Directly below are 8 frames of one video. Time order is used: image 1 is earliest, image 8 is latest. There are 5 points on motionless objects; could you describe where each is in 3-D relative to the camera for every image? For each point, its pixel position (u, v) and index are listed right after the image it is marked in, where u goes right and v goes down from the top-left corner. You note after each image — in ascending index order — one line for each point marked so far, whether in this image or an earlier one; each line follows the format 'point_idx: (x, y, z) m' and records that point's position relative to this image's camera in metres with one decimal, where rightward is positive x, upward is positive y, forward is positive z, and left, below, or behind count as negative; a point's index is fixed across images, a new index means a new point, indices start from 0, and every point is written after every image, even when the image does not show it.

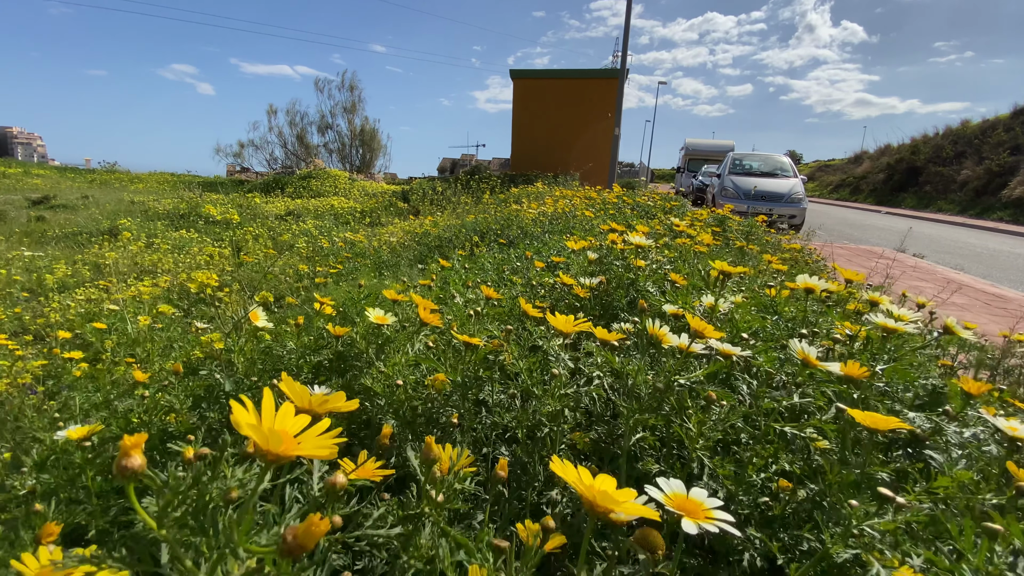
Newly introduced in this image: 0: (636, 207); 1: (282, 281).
0: (+1.7, +1.1, +6.6) m
1: (-2.1, +0.1, +4.4) m
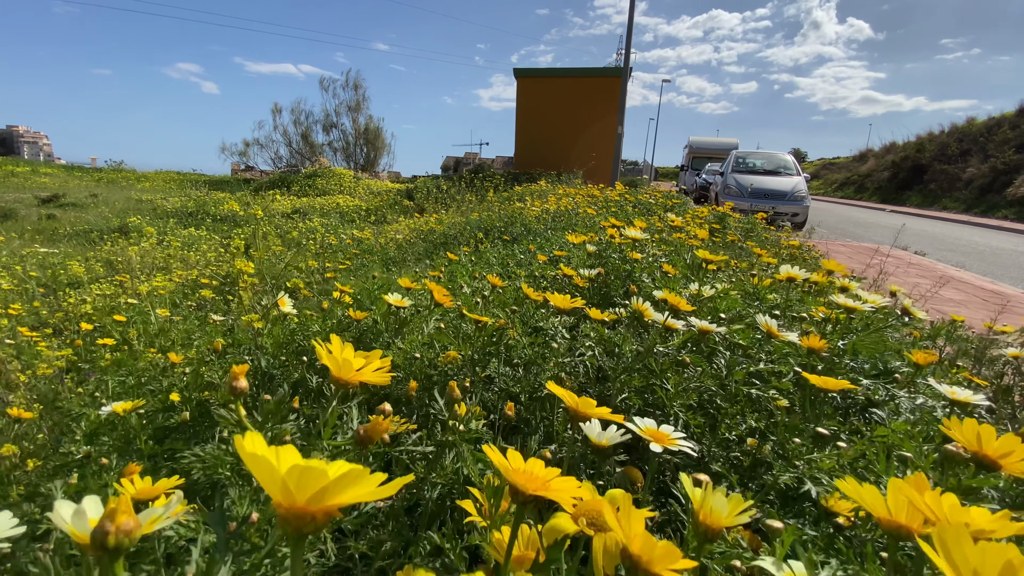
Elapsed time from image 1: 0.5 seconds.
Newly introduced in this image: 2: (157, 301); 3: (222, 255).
0: (+1.8, +1.1, +6.7) m
1: (-2.1, +0.1, +4.6) m
2: (-3.9, -0.1, +5.4) m
3: (-5.0, +0.6, +8.5) m
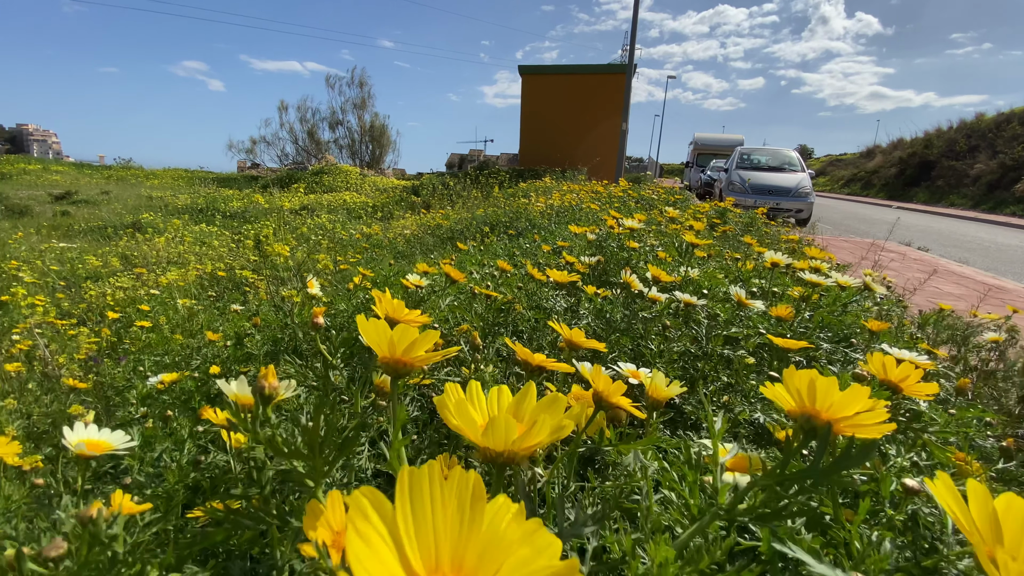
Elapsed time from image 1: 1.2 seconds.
0: (+1.8, +1.2, +6.9) m
1: (-2.0, +0.2, +4.8) m
2: (-3.9, -0.1, +5.6) m
3: (-5.0, +0.7, +8.7) m
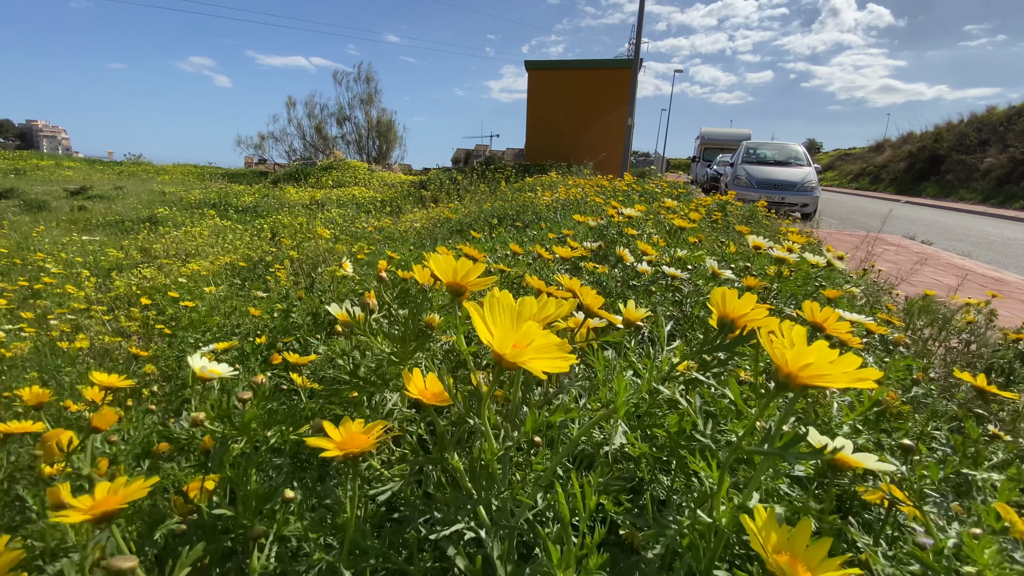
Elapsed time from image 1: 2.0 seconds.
0: (+1.9, +1.4, +7.1) m
1: (-1.9, +0.3, +5.1) m
2: (-3.8, +0.1, +5.9) m
3: (-4.8, +0.8, +9.1) m
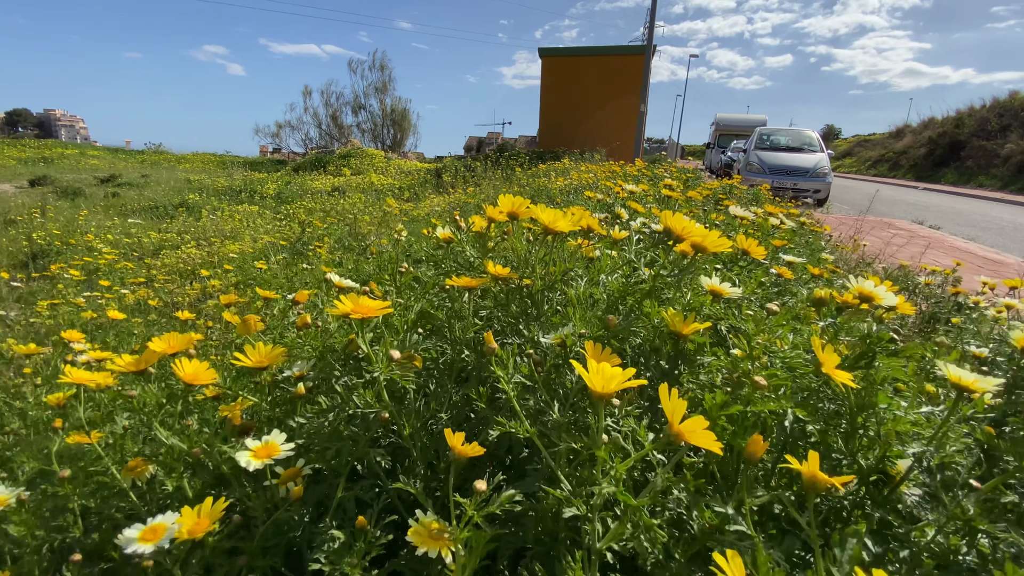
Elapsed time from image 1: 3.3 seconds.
0: (+2.2, +1.7, +7.6) m
1: (-1.7, +0.6, +5.7) m
2: (-3.6, +0.4, +6.6) m
3: (-4.5, +1.3, +9.7) m
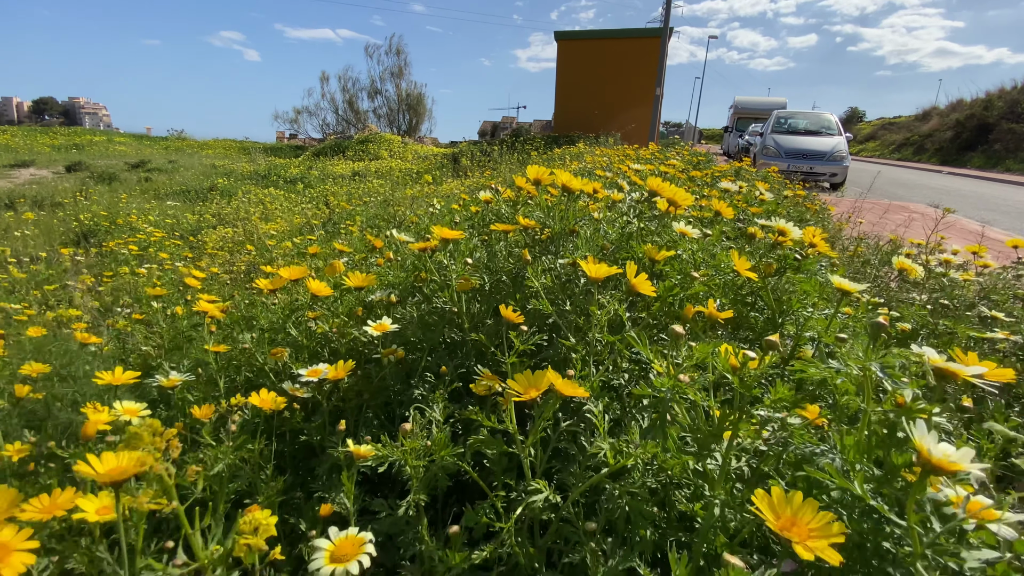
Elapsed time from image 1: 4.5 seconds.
0: (+2.5, +2.1, +8.0) m
1: (-1.5, +1.0, +6.2) m
2: (-3.3, +0.8, +7.2) m
3: (-4.2, +1.7, +10.3) m
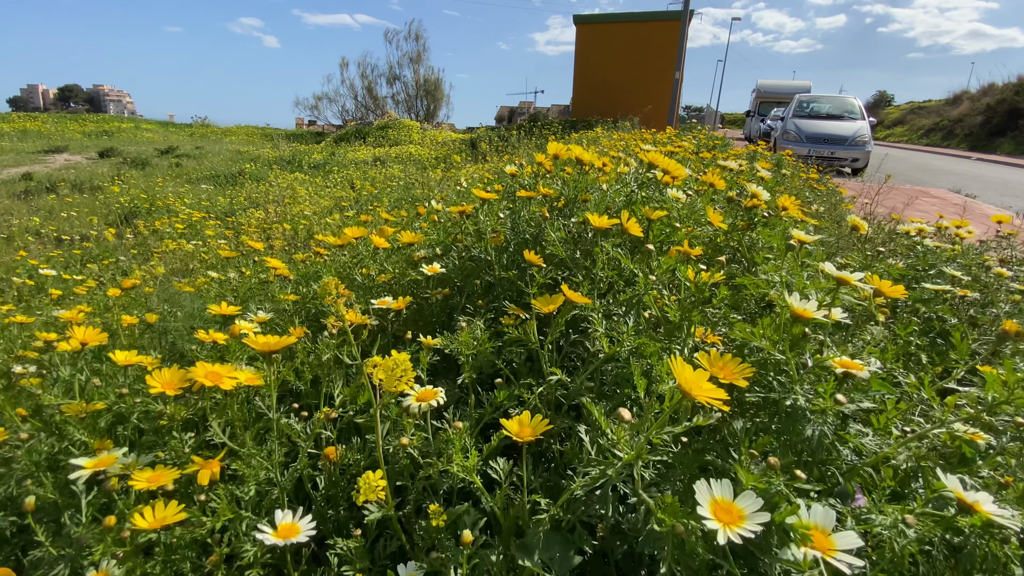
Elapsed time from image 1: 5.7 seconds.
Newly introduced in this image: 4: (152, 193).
0: (+2.8, +2.4, +8.2) m
1: (-1.3, +1.3, +6.6) m
2: (-3.1, +1.1, +7.6) m
3: (-3.8, +2.2, +10.7) m
4: (-8.8, +2.3, +12.1) m
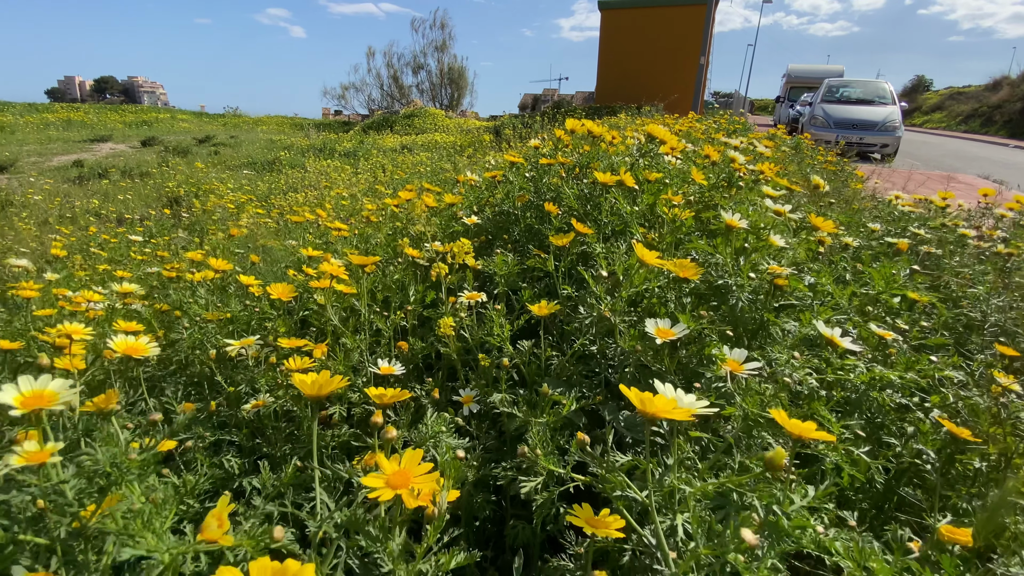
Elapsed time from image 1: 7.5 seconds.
0: (+3.2, +2.8, +8.5) m
1: (-0.9, +1.6, +7.1) m
2: (-2.7, +1.5, +8.2) m
3: (-3.3, +2.6, +11.3) m
4: (-8.2, +2.9, +12.9) m
